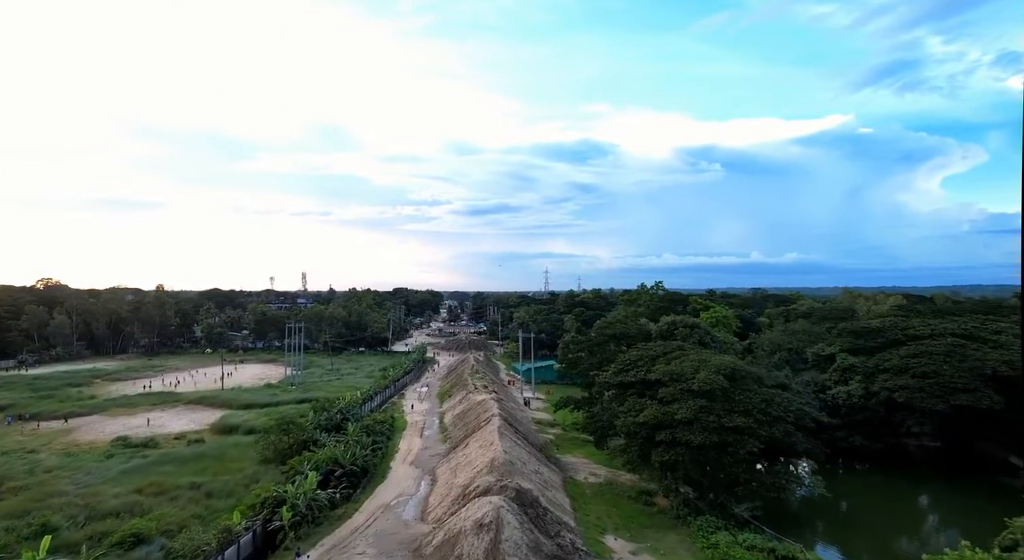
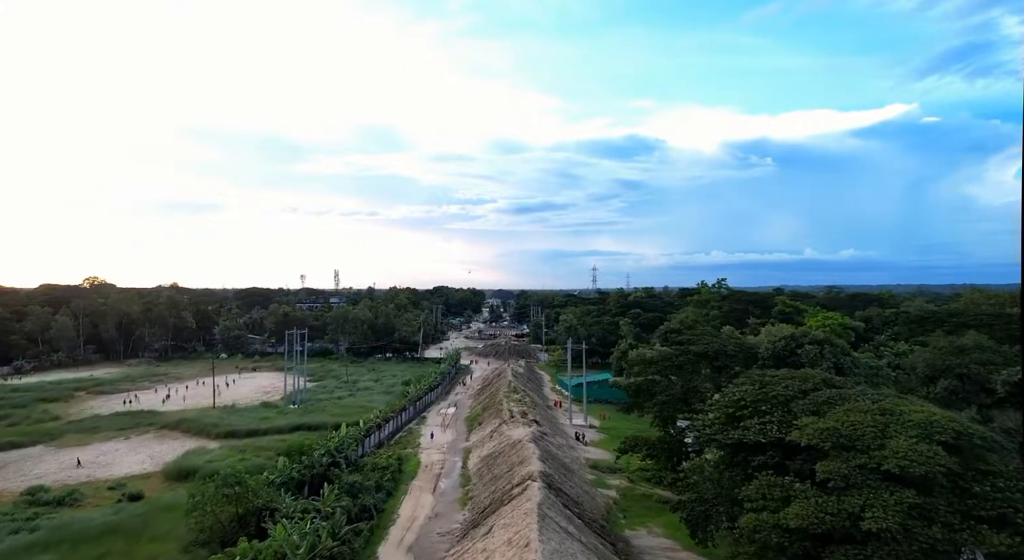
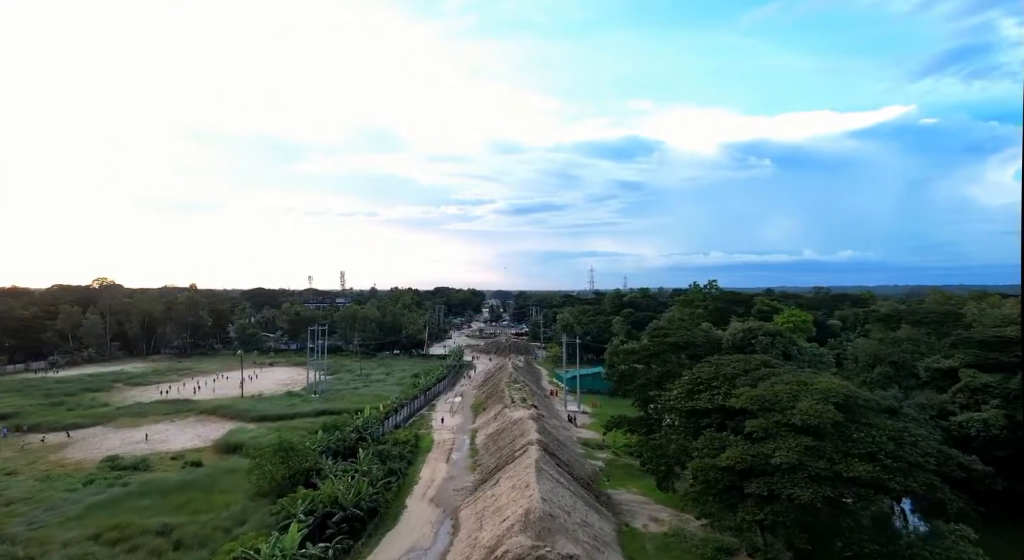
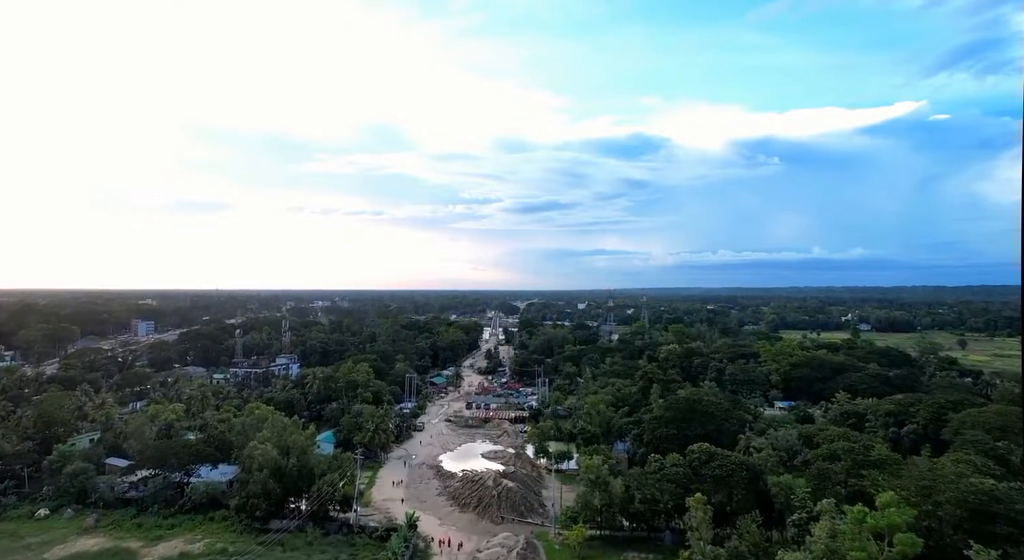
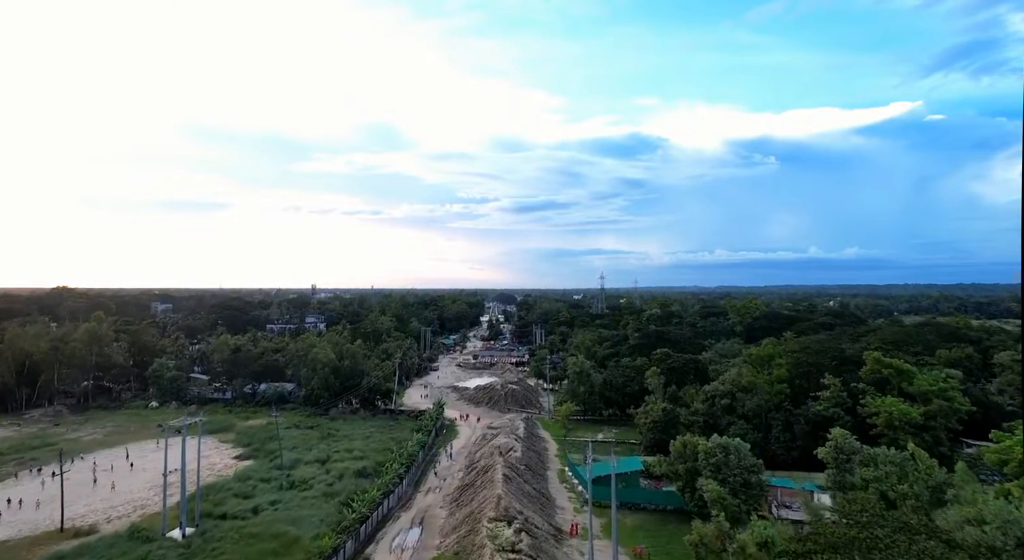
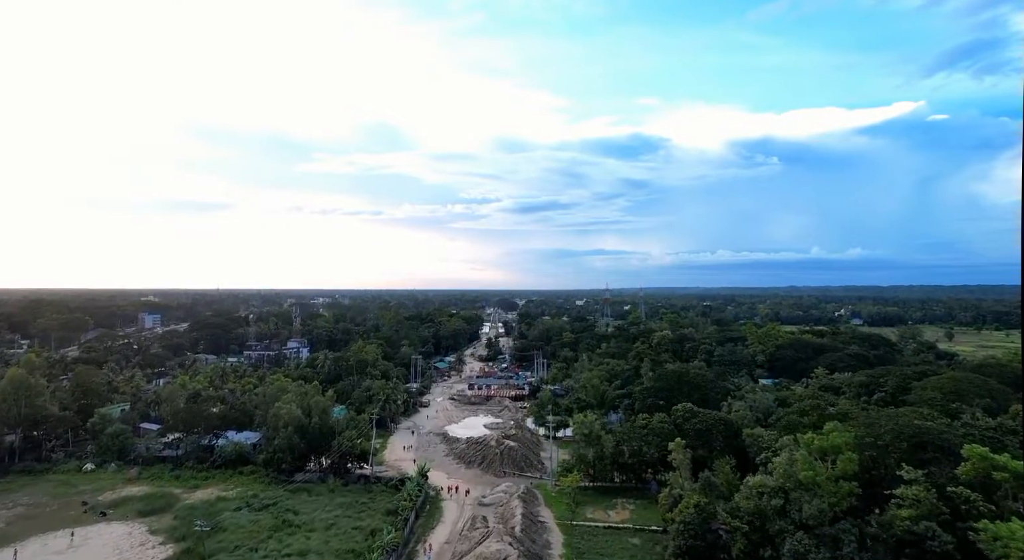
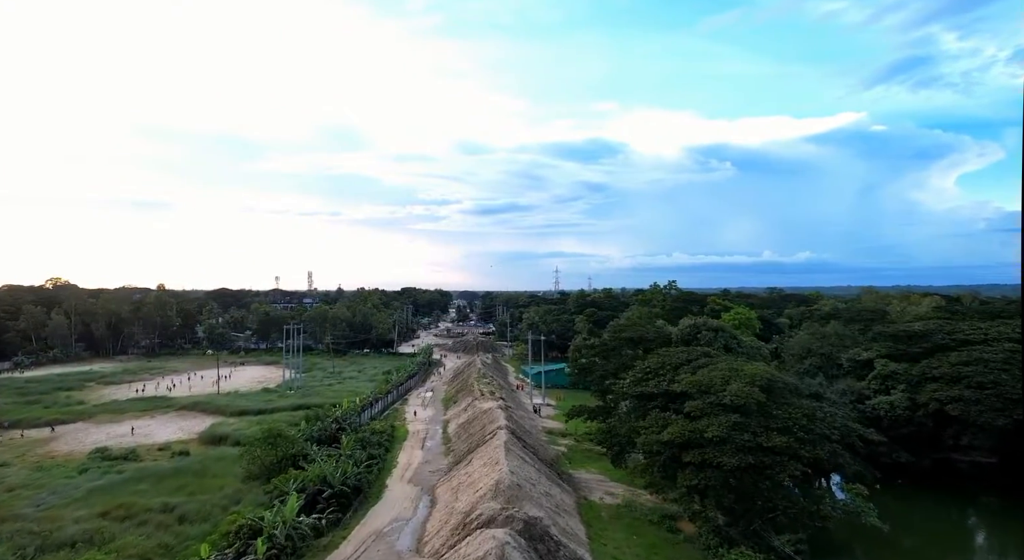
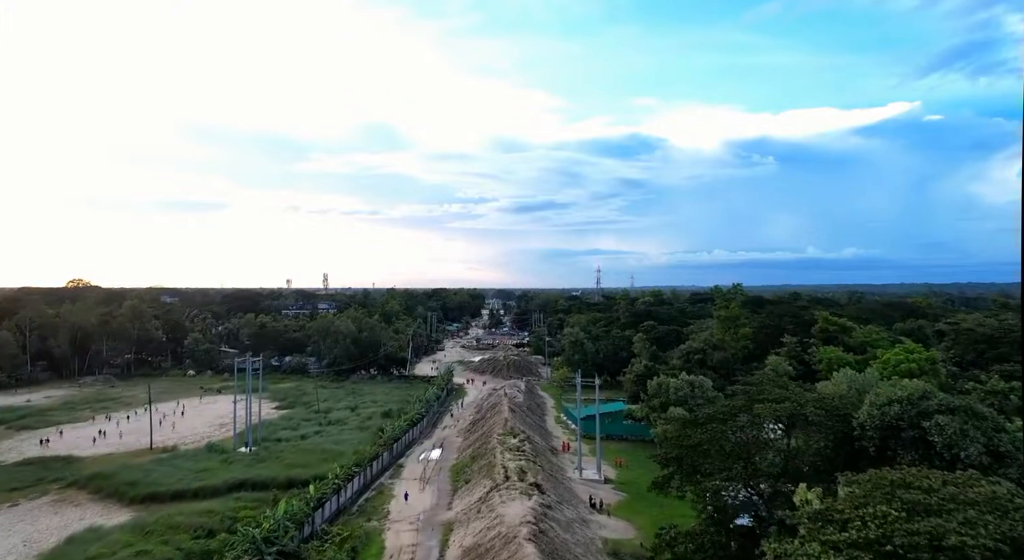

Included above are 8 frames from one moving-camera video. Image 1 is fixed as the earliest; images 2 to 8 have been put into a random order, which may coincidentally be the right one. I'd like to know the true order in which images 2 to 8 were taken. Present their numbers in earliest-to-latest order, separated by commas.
7, 3, 2, 8, 5, 6, 4
